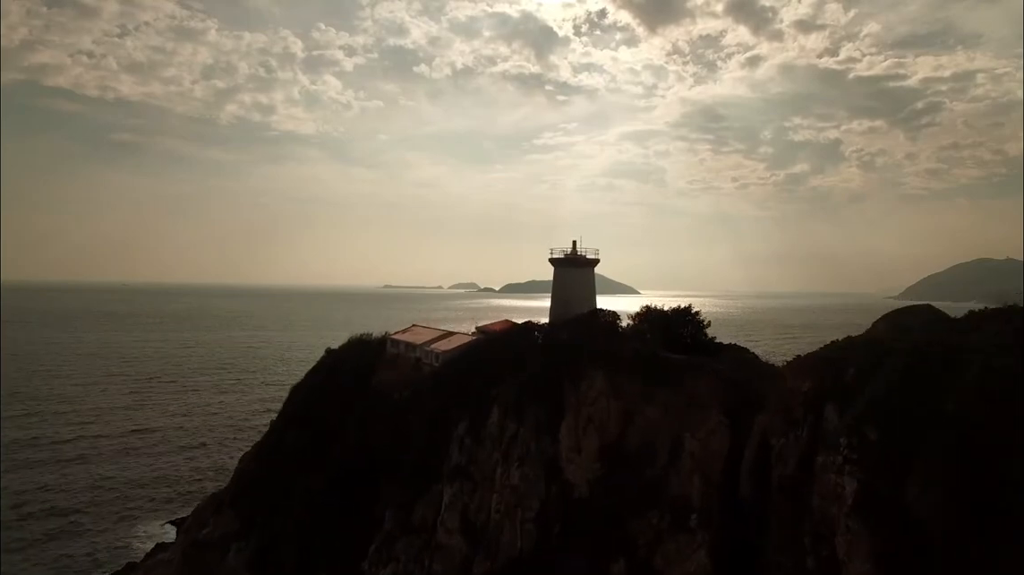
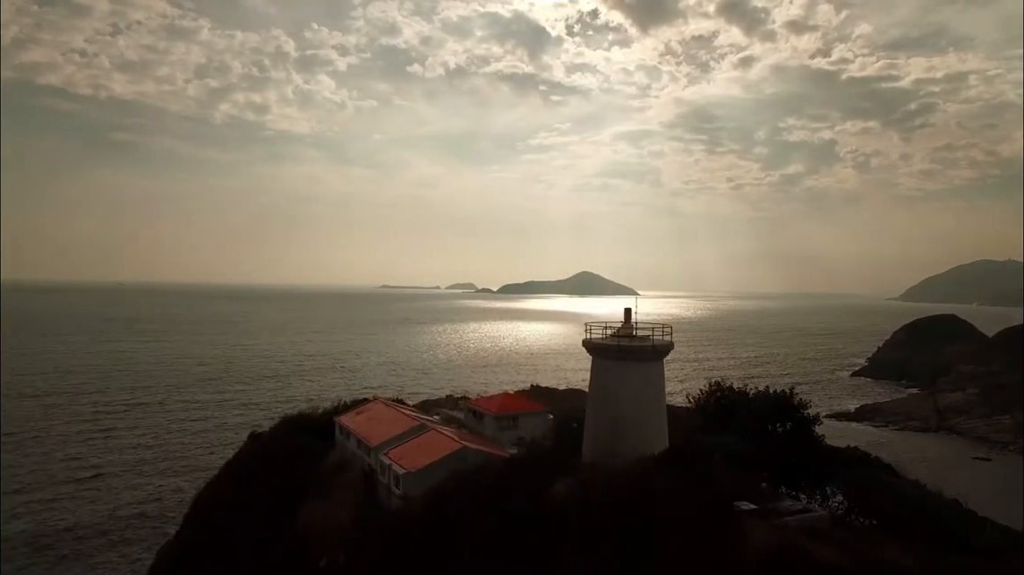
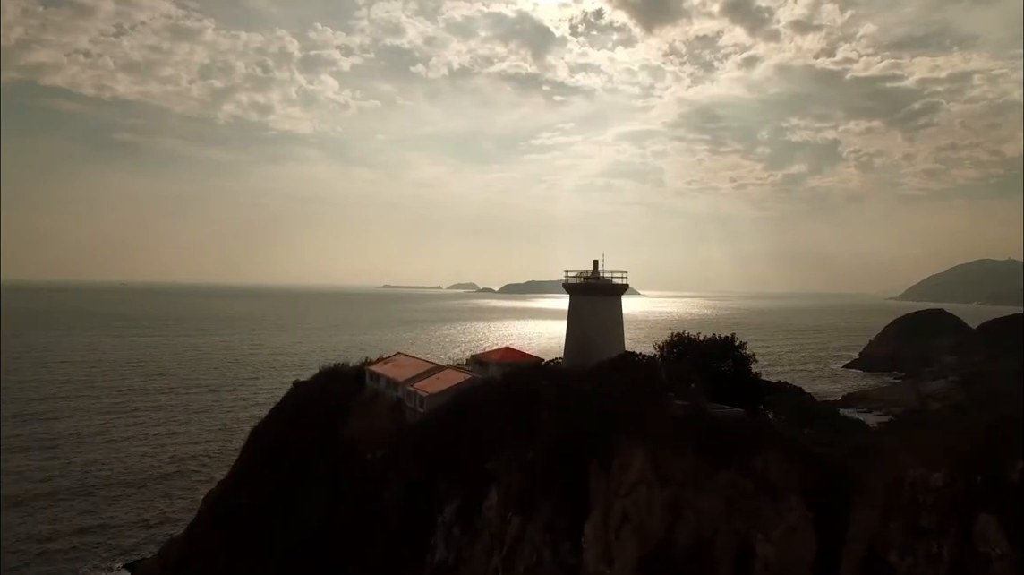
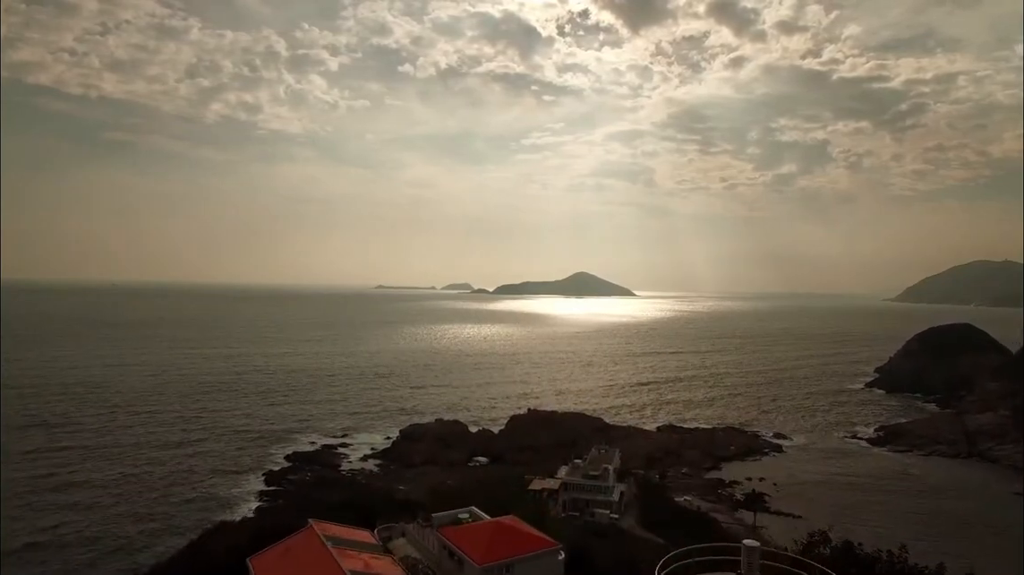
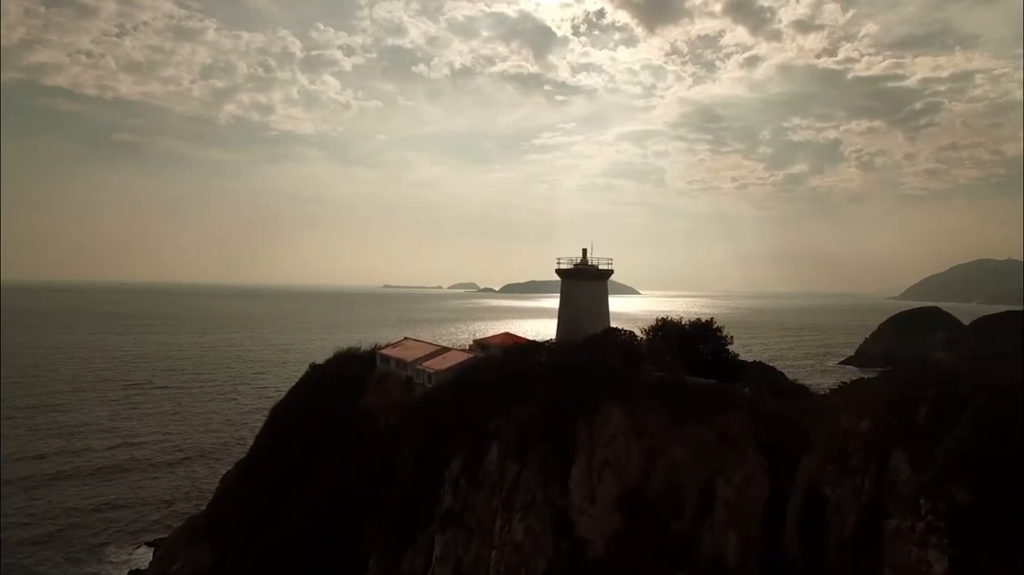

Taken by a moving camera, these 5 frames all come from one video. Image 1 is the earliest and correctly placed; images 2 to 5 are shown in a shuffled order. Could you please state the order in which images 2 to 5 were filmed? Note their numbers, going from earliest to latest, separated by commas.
5, 3, 2, 4
